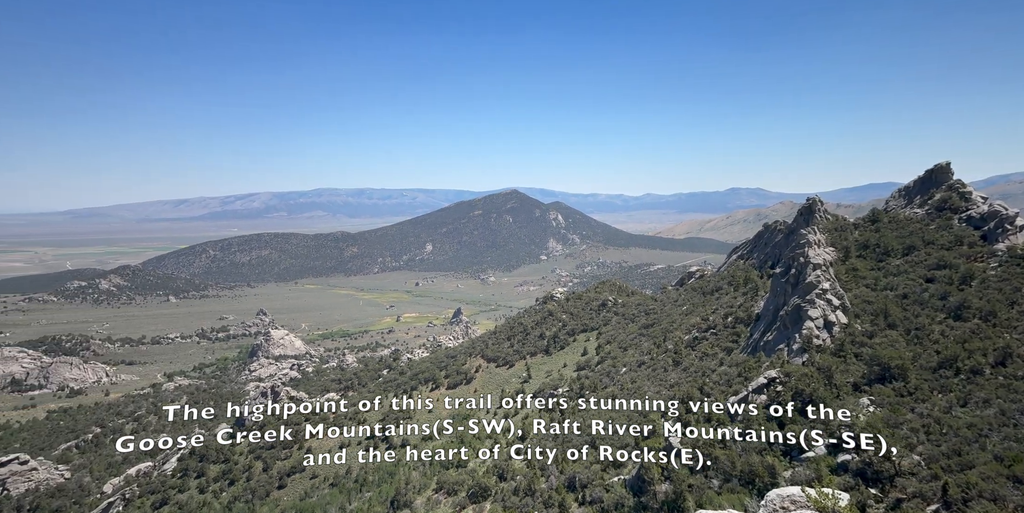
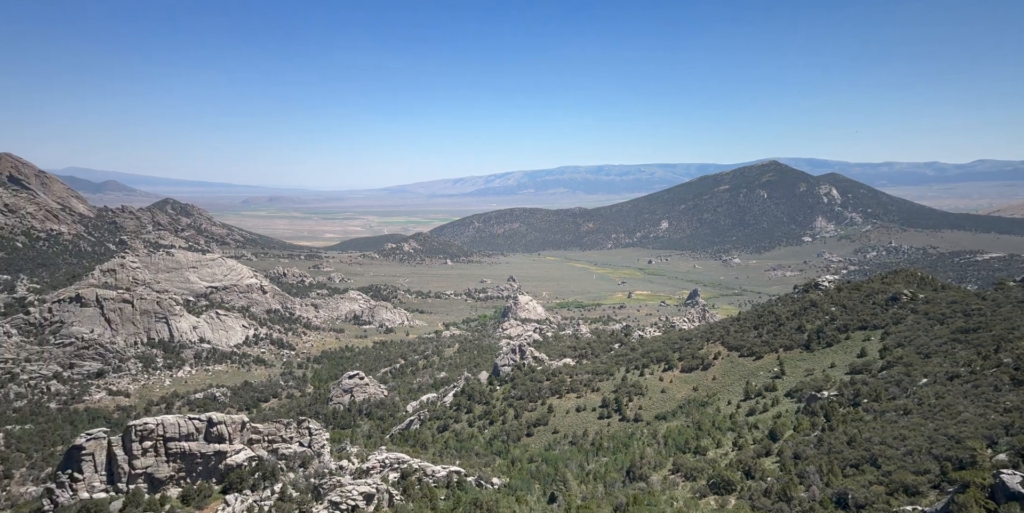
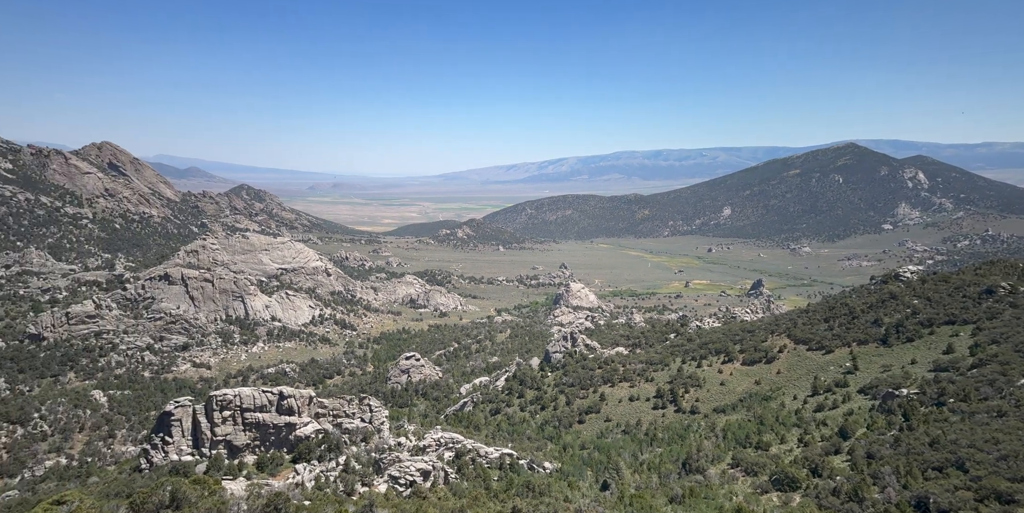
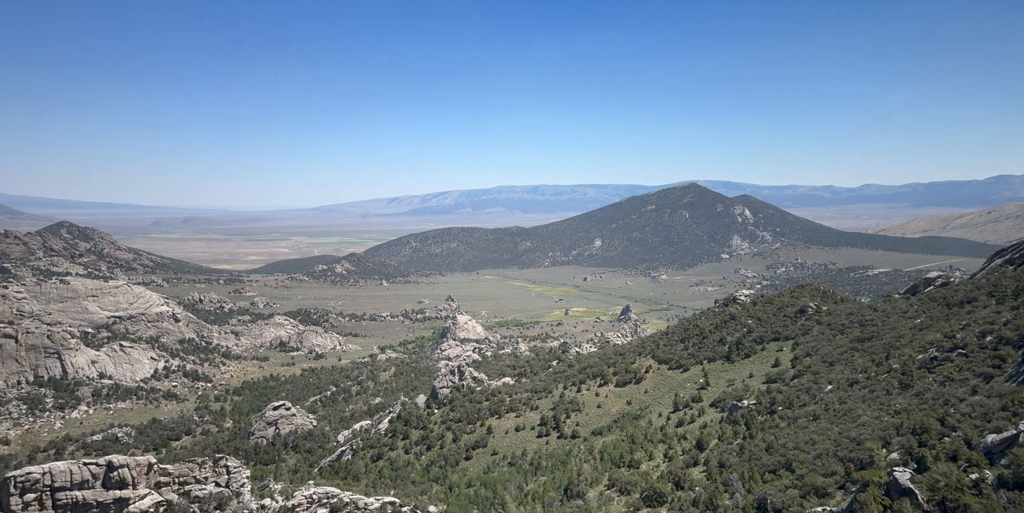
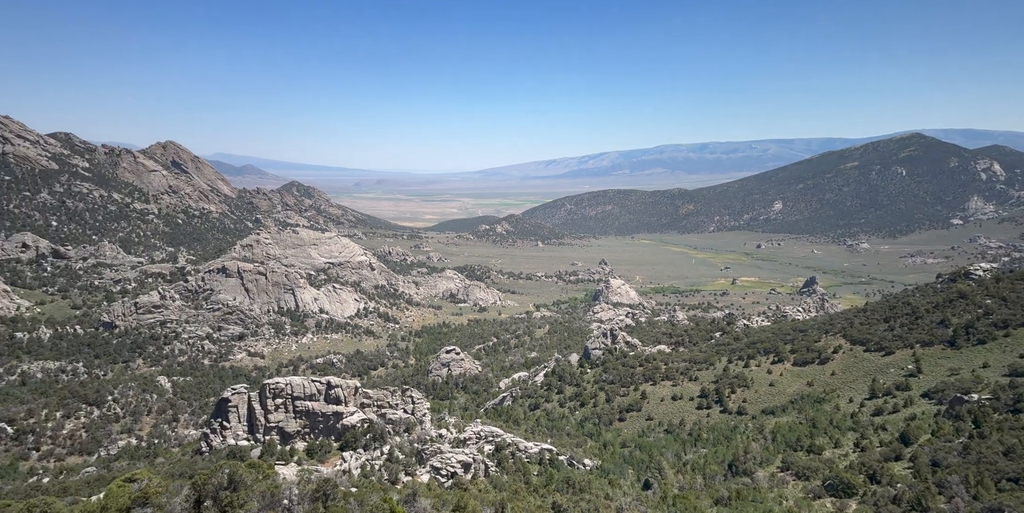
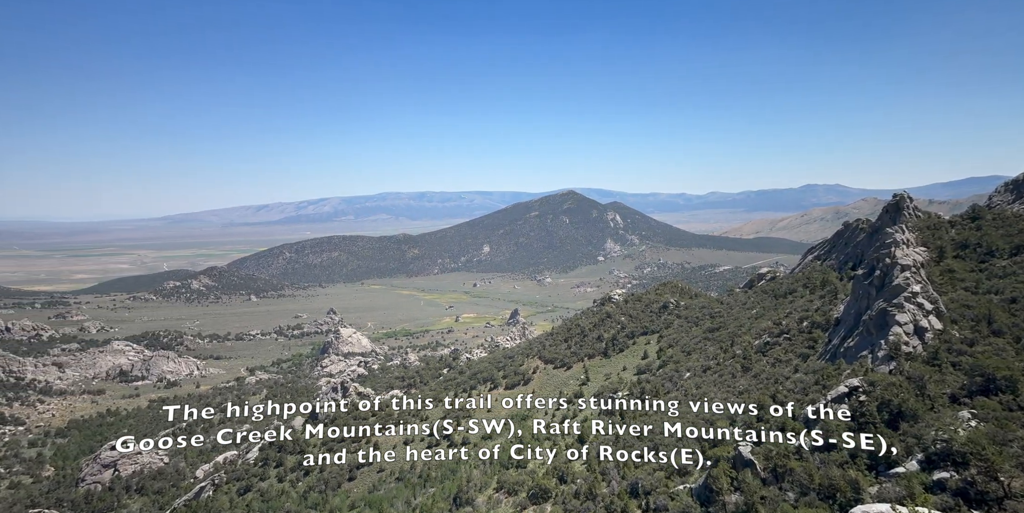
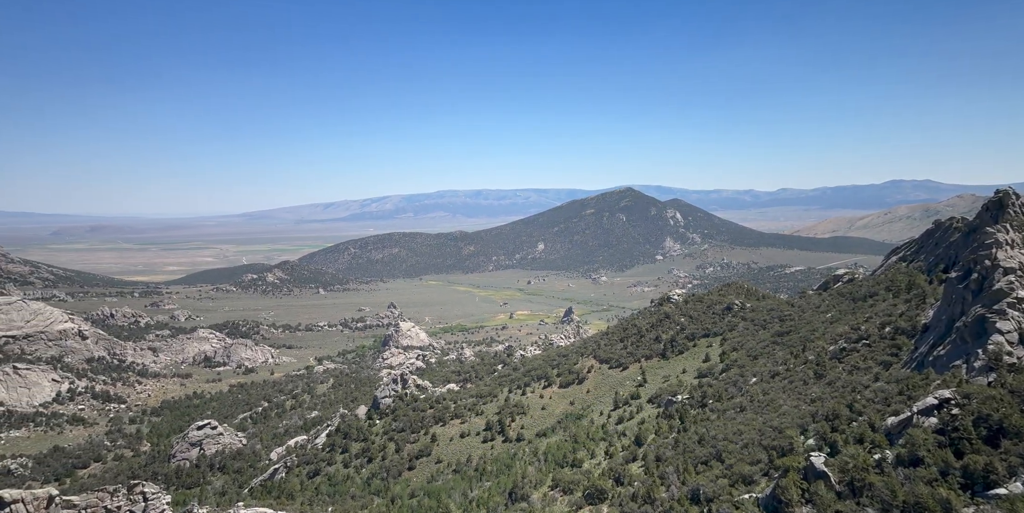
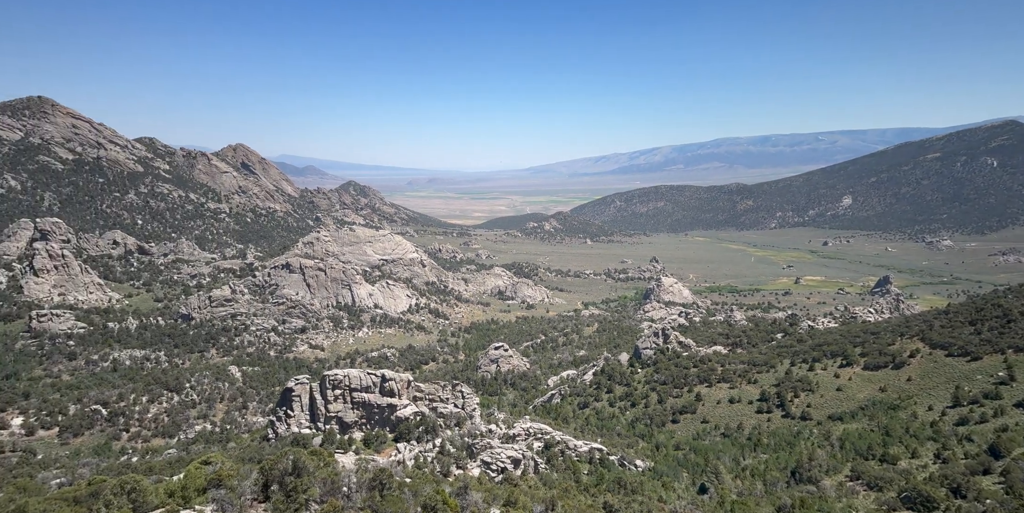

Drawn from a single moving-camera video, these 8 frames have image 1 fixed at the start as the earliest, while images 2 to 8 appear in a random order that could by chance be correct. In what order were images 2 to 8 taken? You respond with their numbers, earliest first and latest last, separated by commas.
6, 7, 4, 2, 3, 5, 8
